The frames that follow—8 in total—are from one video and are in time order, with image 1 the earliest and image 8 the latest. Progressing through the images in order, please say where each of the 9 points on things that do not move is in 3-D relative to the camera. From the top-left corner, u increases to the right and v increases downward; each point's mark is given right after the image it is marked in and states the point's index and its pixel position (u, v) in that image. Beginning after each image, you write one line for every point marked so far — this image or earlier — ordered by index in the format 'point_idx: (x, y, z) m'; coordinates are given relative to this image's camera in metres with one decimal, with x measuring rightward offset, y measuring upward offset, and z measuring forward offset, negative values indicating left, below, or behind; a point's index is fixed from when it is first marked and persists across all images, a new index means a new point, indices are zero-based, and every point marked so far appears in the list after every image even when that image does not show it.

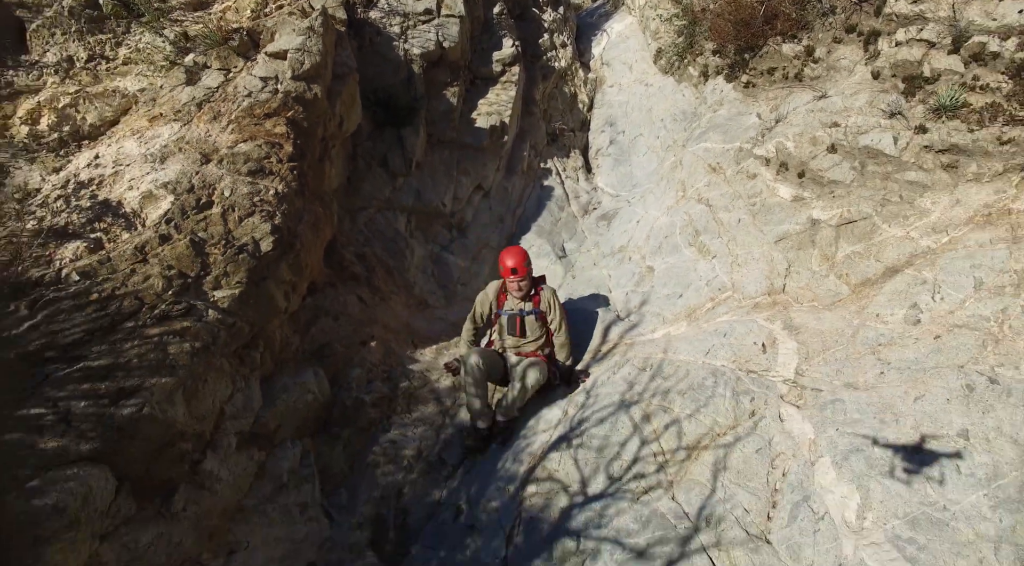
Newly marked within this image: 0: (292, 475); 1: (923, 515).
0: (-1.1, -0.9, +3.7) m
1: (+1.7, -1.0, +3.1) m
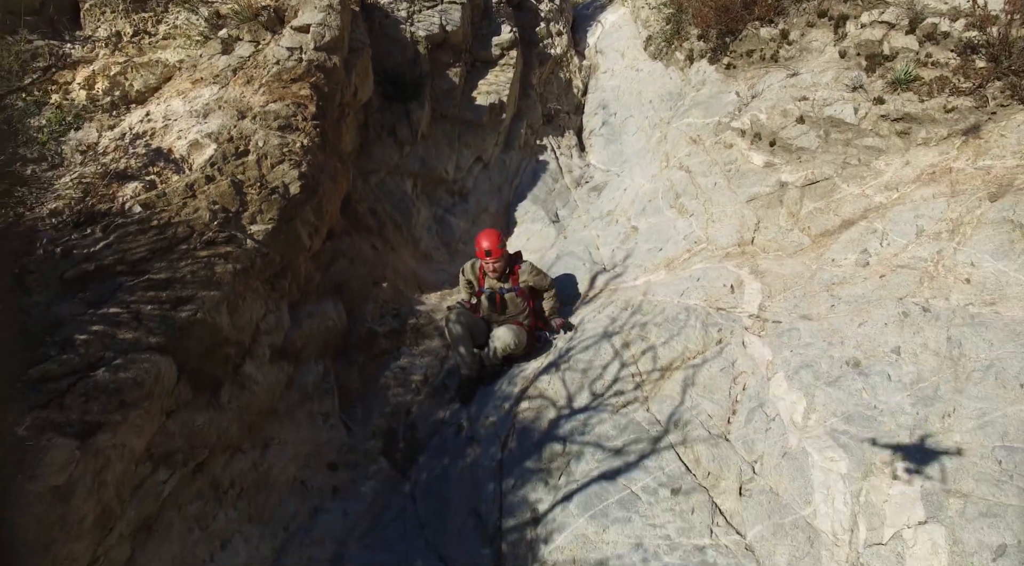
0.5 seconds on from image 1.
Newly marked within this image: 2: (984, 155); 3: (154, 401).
0: (-1.1, -0.6, +4.3) m
1: (+1.7, -0.7, +3.7) m
2: (+3.2, +0.9, +5.0) m
3: (-1.5, -0.5, +3.2) m
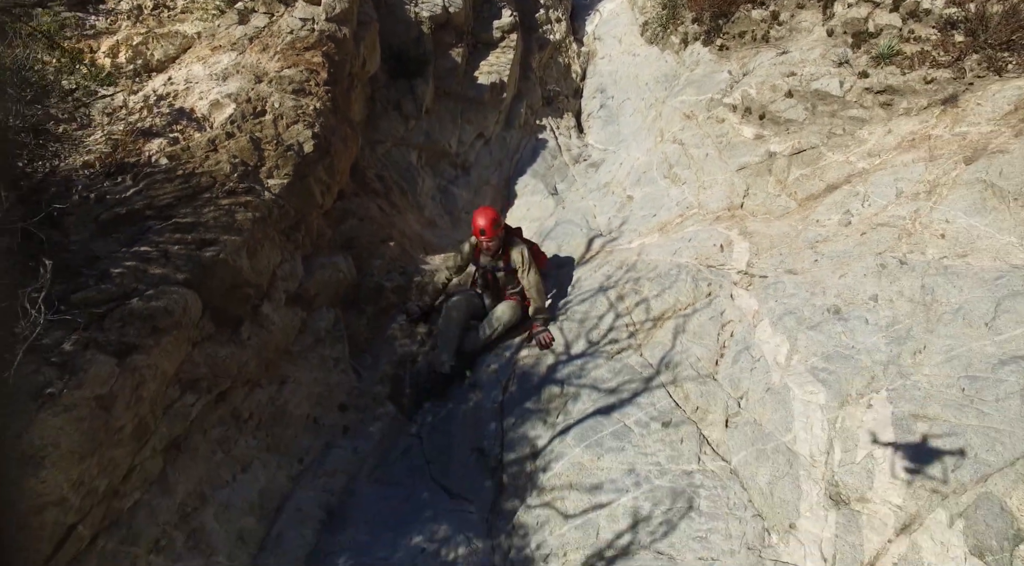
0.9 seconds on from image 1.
0: (-1.1, -0.3, +4.5) m
1: (+1.7, -0.4, +4.0) m
2: (+3.2, +1.1, +5.3) m
3: (-1.5, -0.2, +3.5) m
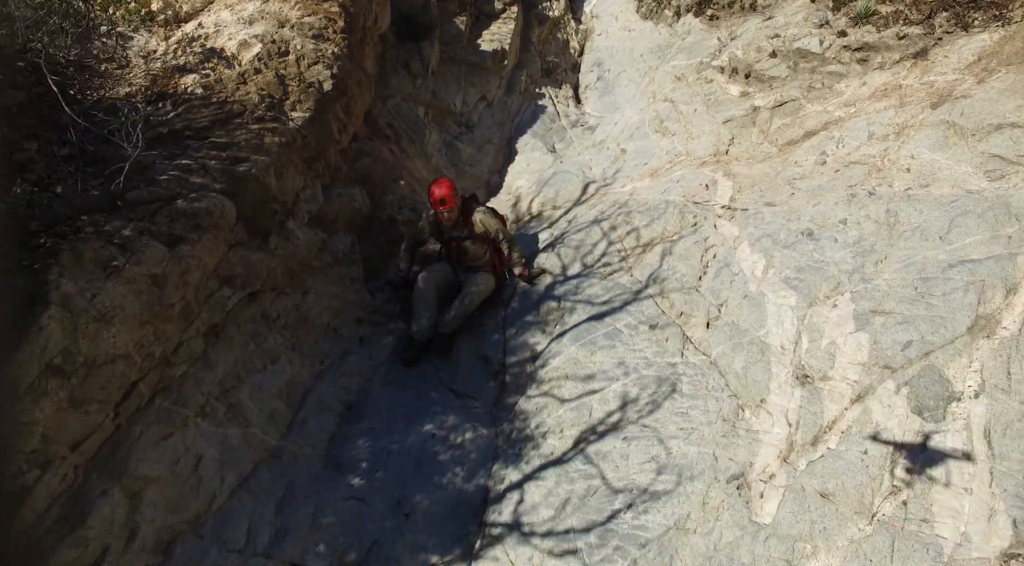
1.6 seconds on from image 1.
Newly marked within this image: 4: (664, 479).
0: (-1.1, +0.2, +4.9) m
1: (+1.7, +0.1, +4.4) m
2: (+3.2, +1.6, +5.7) m
3: (-1.5, +0.3, +3.9) m
4: (+0.7, -0.9, +3.5) m
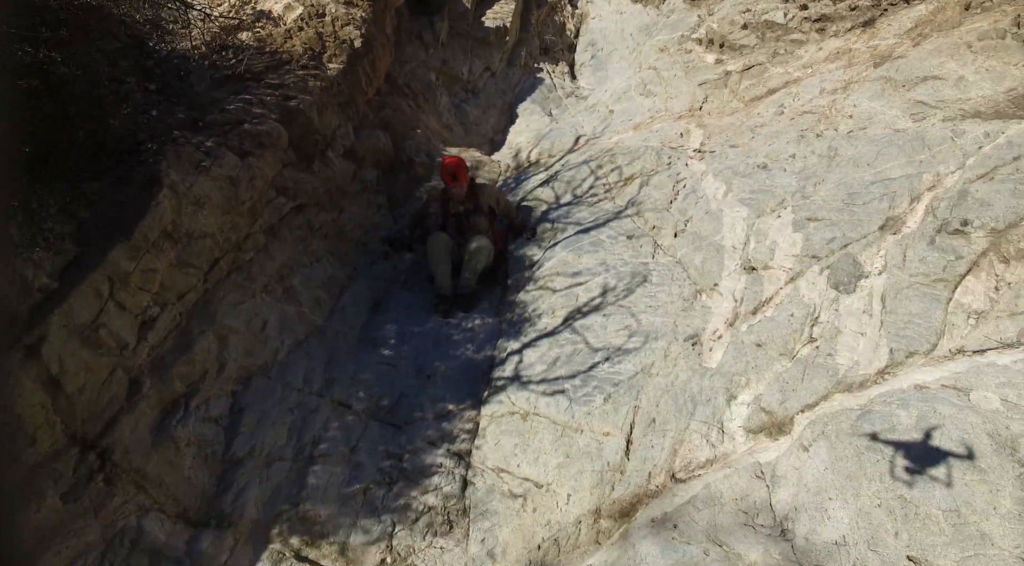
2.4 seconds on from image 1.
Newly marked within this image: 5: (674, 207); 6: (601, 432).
0: (-1.1, +0.8, +5.8) m
1: (+1.8, +0.7, +5.3) m
2: (+3.2, +2.2, +6.6) m
3: (-1.5, +0.8, +4.8) m
4: (+0.7, -0.3, +4.3) m
5: (+1.2, +0.5, +5.4) m
6: (+0.5, -0.8, +3.9) m
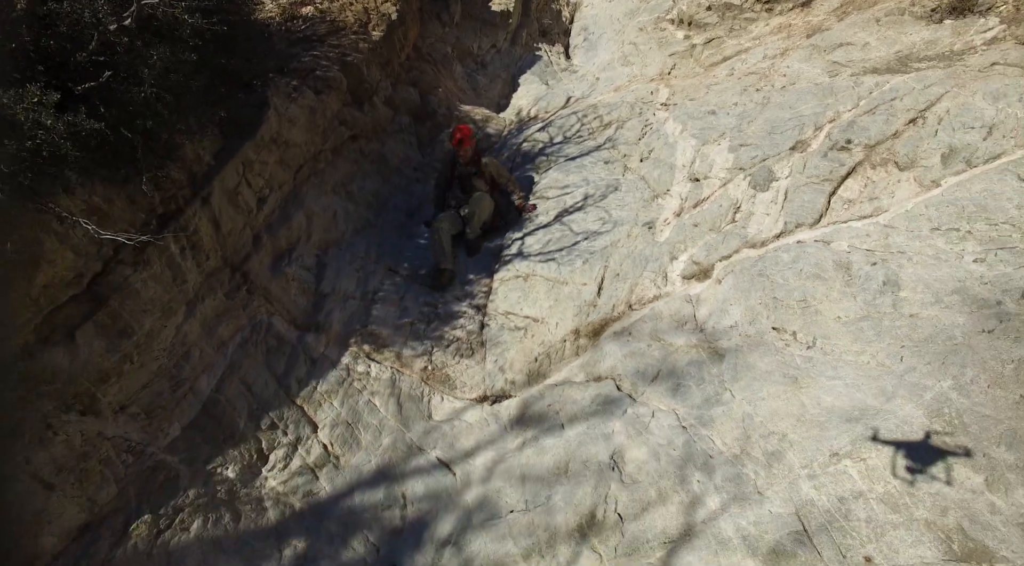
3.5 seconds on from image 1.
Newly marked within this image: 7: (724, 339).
0: (-1.1, +1.5, +7.4) m
1: (+1.8, +1.4, +6.8) m
2: (+3.2, +2.9, +8.2) m
3: (-1.5, +1.6, +6.3) m
4: (+0.7, +0.5, +5.9) m
5: (+1.2, +1.3, +7.0) m
6: (+0.5, 0.0, +5.5) m
7: (+1.3, -0.3, +4.5) m
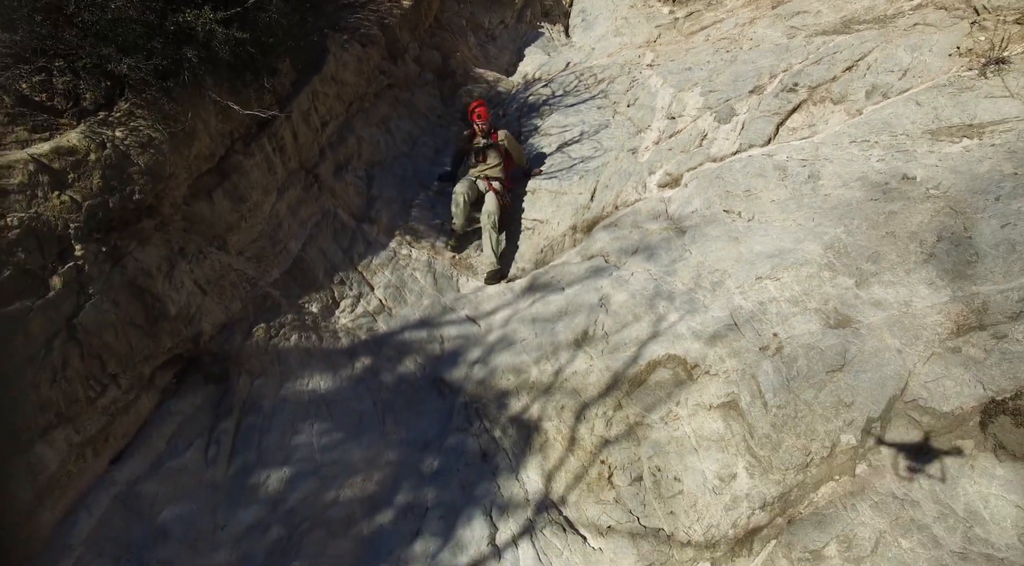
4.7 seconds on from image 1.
0: (-1.0, +2.4, +8.7) m
1: (+1.9, +2.2, +8.2) m
2: (+3.3, +3.7, +9.5) m
3: (-1.4, +2.5, +7.7) m
4: (+0.8, +1.3, +7.3) m
5: (+1.3, +2.1, +8.3) m
6: (+0.6, +0.8, +6.8) m
7: (+1.4, +0.5, +5.8) m
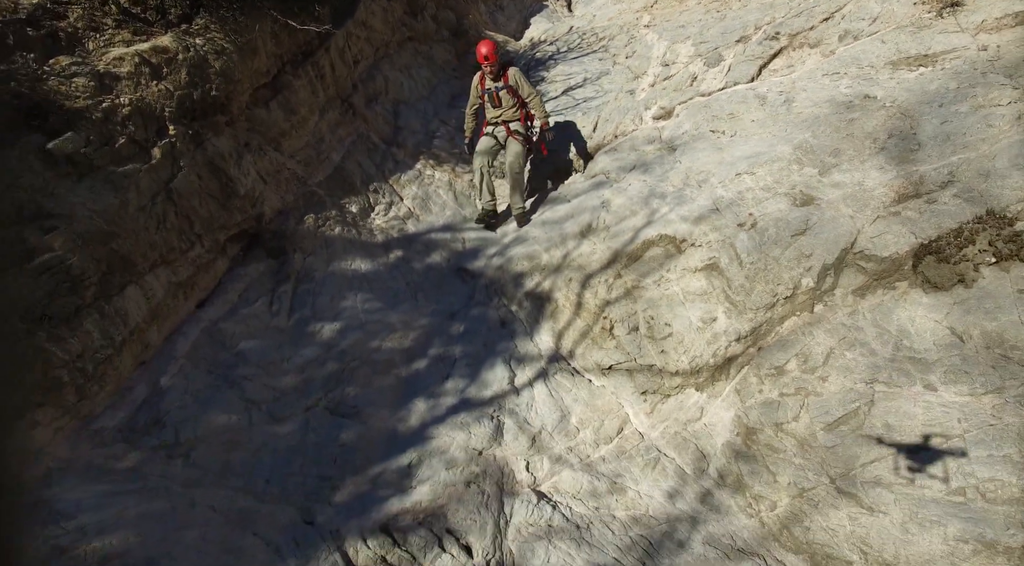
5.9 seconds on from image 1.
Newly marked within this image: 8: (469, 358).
0: (-0.8, +3.2, +9.6) m
1: (+2.0, +3.0, +9.0) m
2: (+3.5, +4.5, +10.4) m
3: (-1.2, +3.3, +8.5) m
4: (+1.0, +2.1, +8.1) m
5: (+1.4, +2.9, +9.2) m
6: (+0.7, +1.6, +7.7) m
7: (+1.5, +1.3, +6.7) m
8: (-0.3, -0.5, +5.3) m
